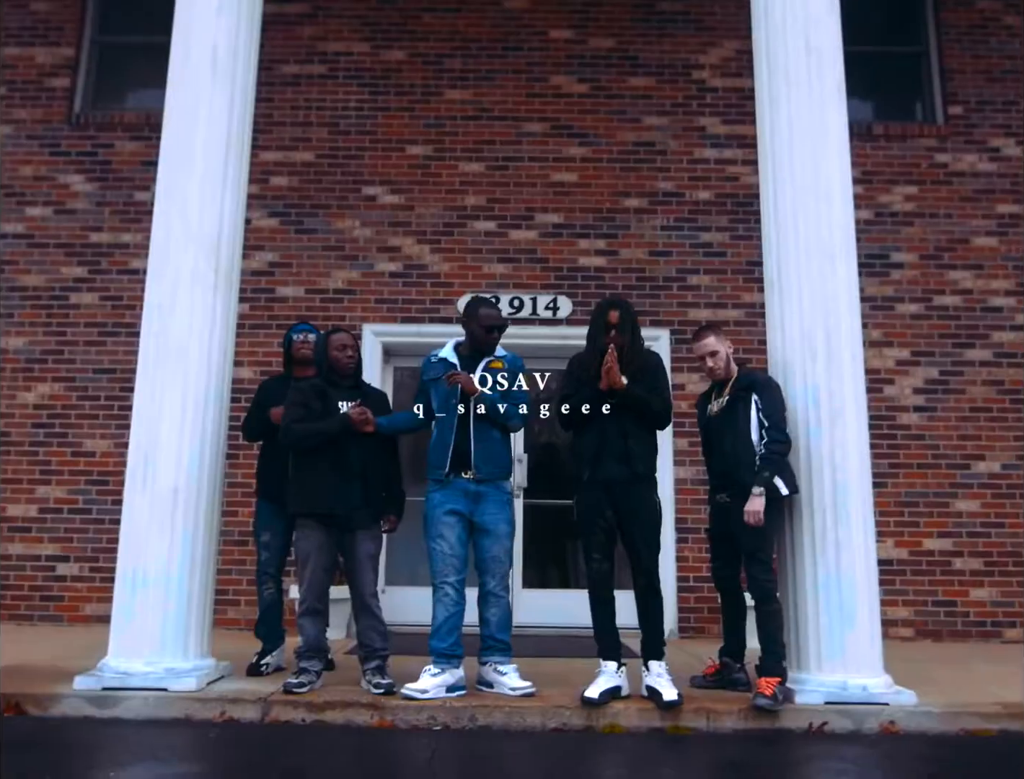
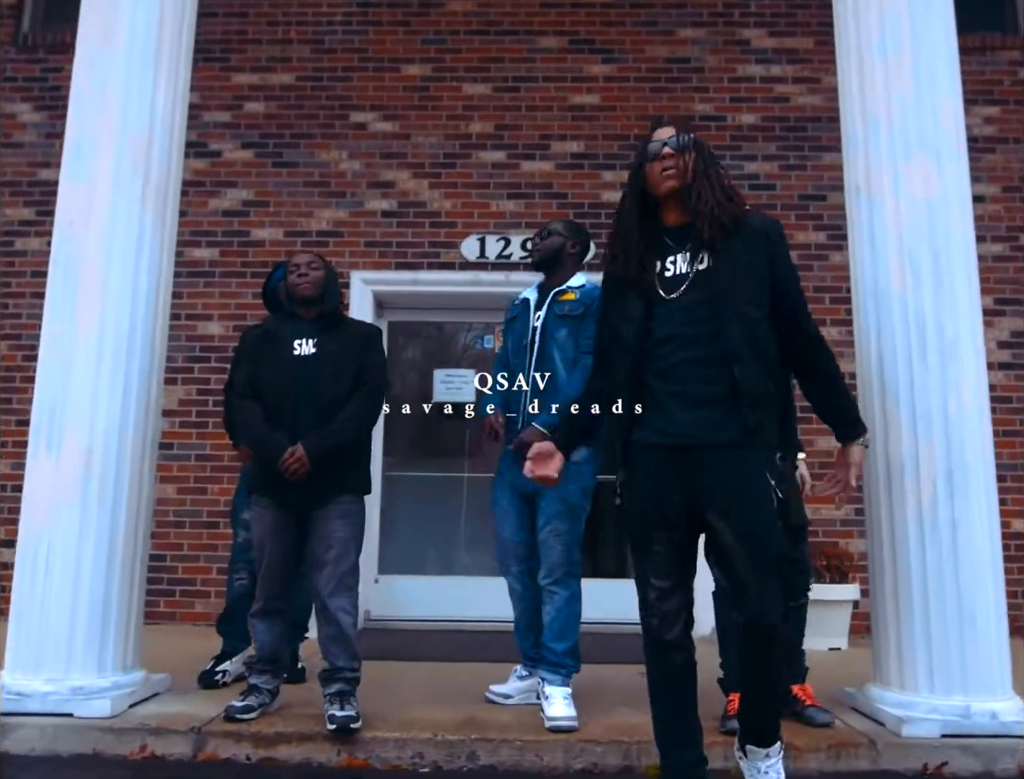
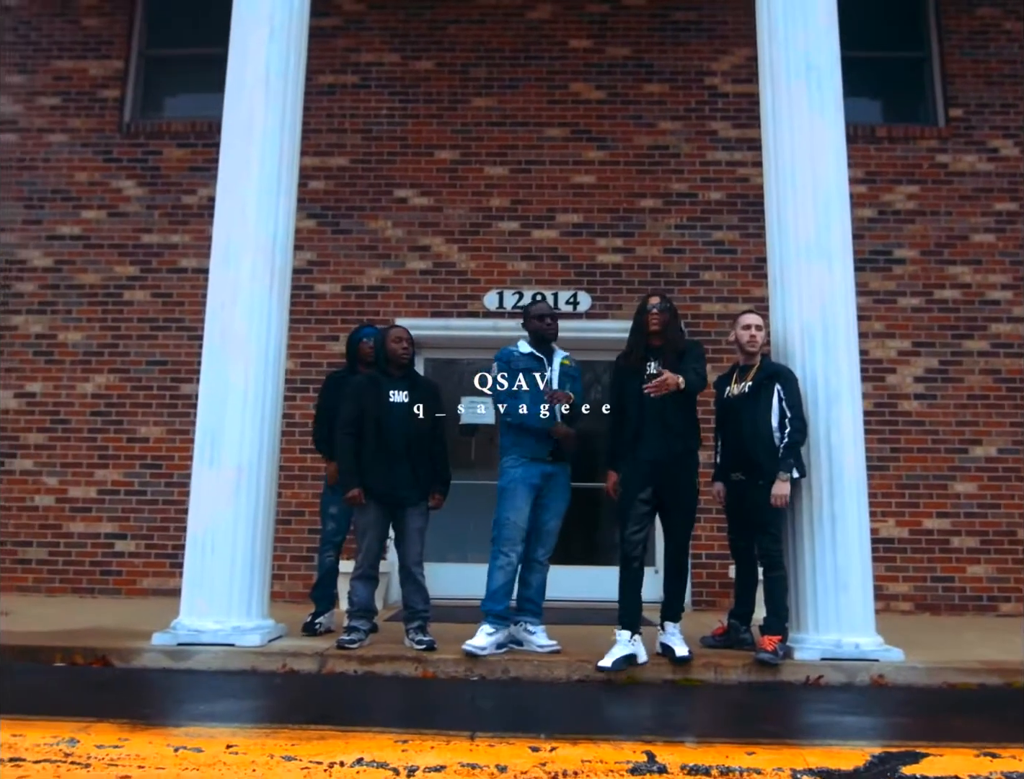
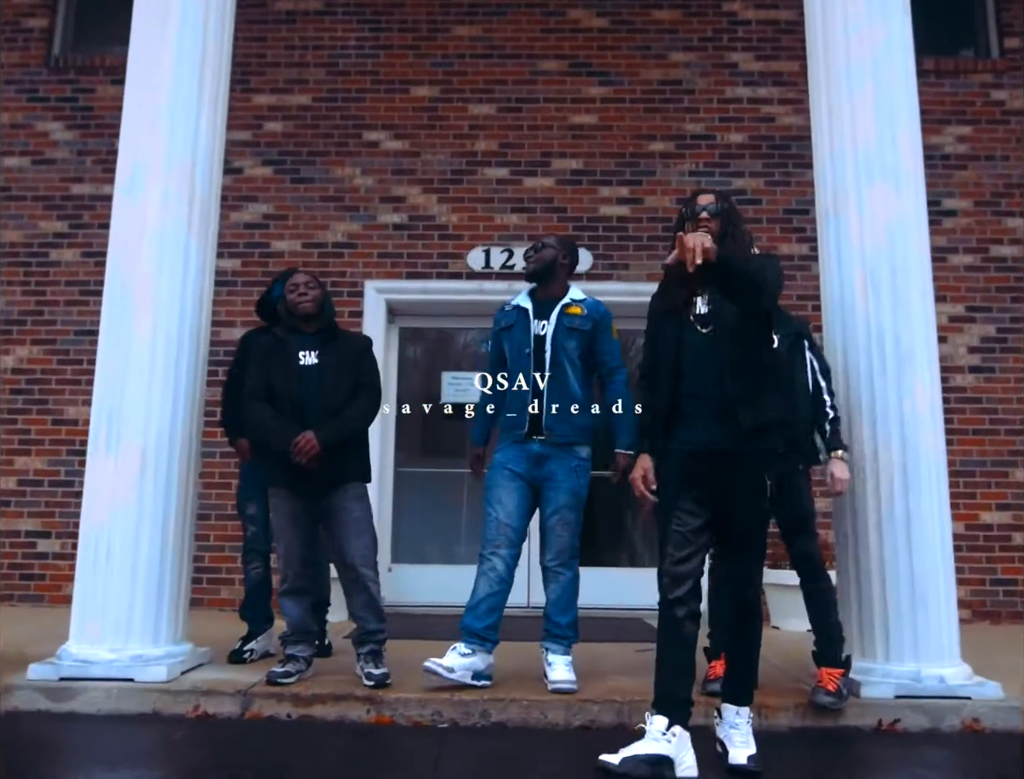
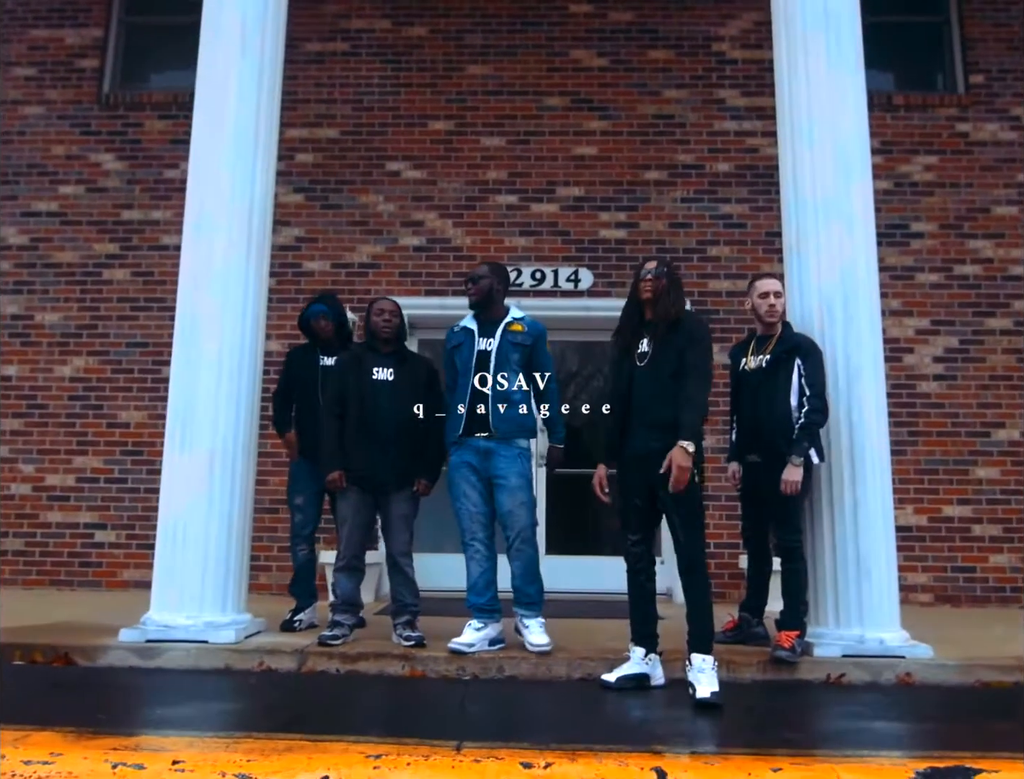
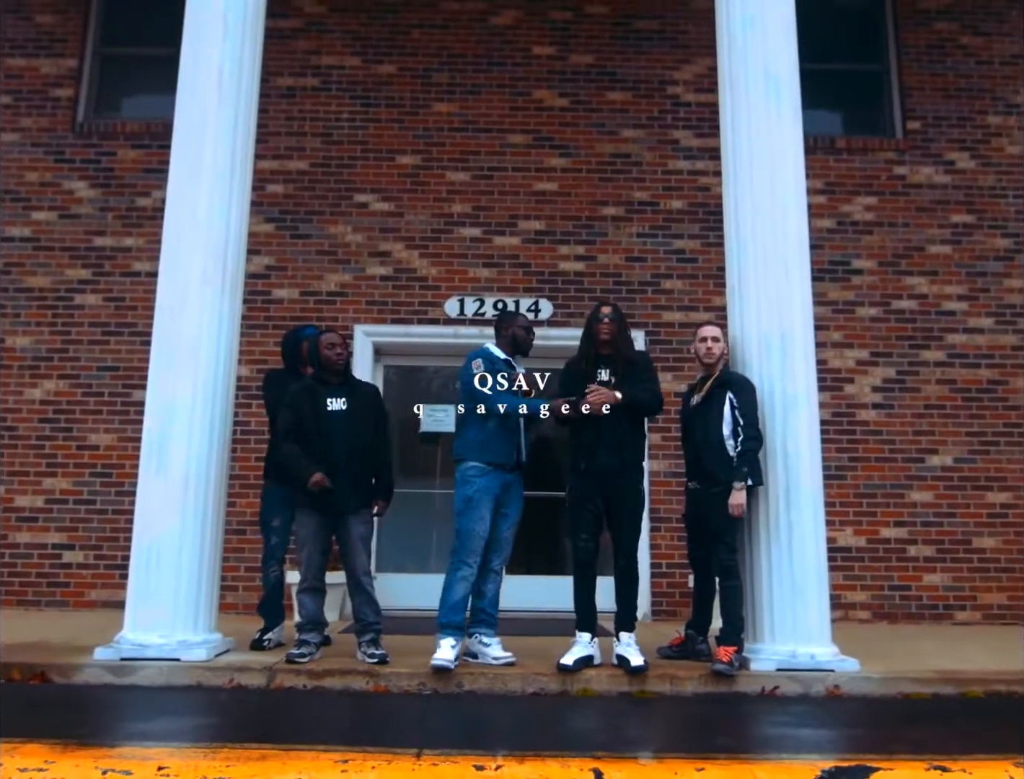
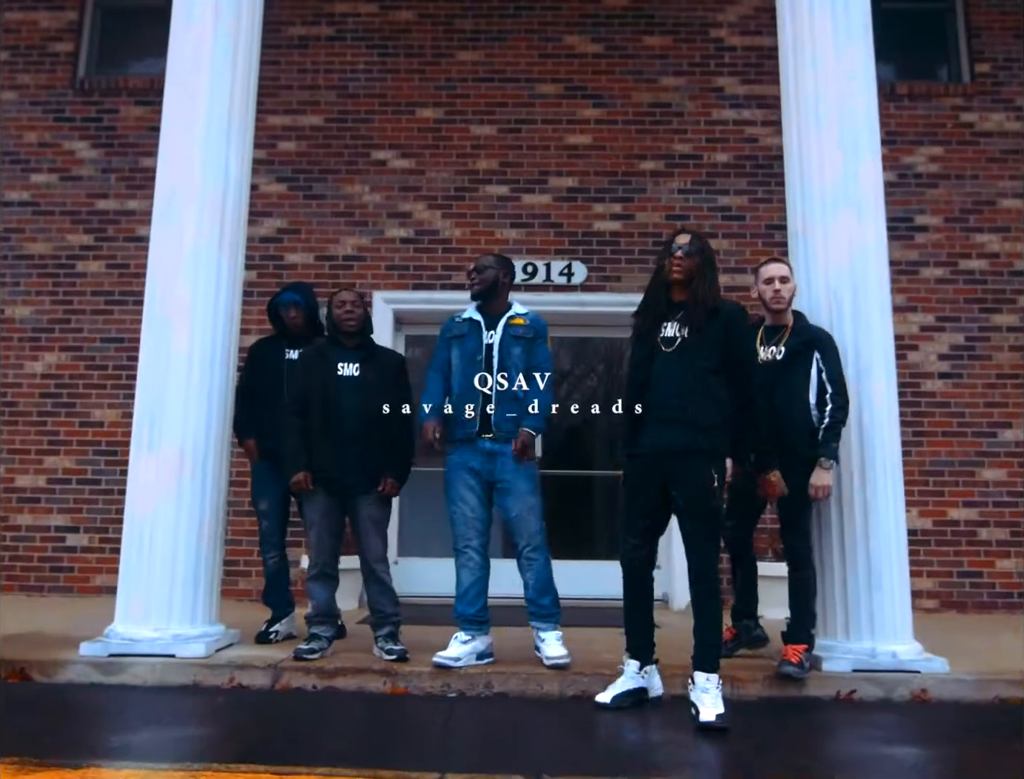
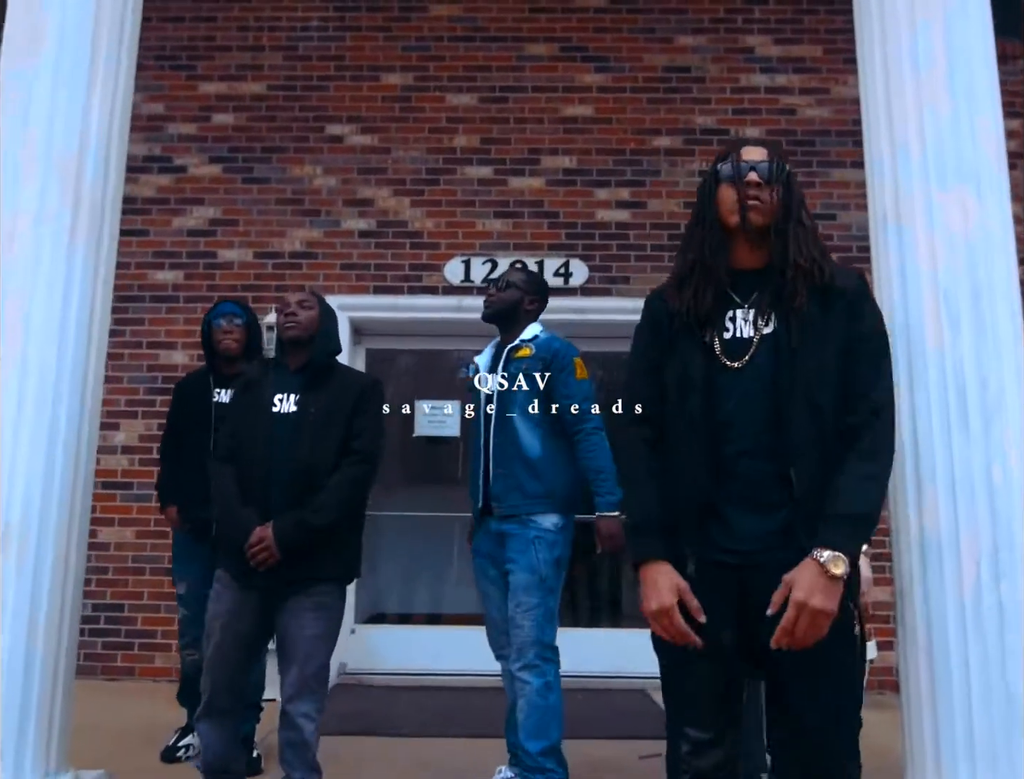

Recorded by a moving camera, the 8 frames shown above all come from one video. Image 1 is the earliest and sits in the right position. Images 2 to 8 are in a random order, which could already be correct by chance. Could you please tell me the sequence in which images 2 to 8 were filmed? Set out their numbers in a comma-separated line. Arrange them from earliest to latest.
6, 3, 5, 7, 4, 2, 8
